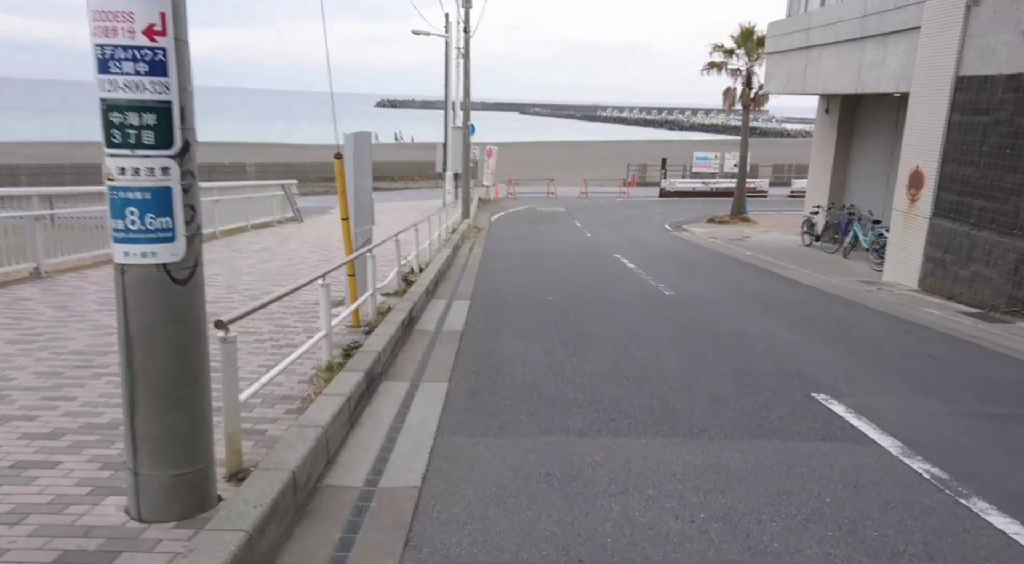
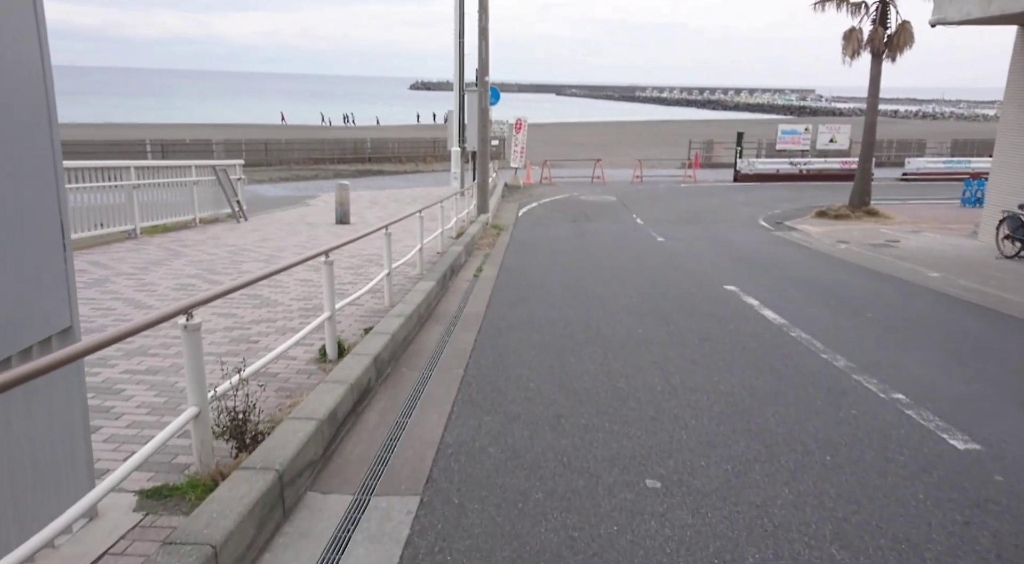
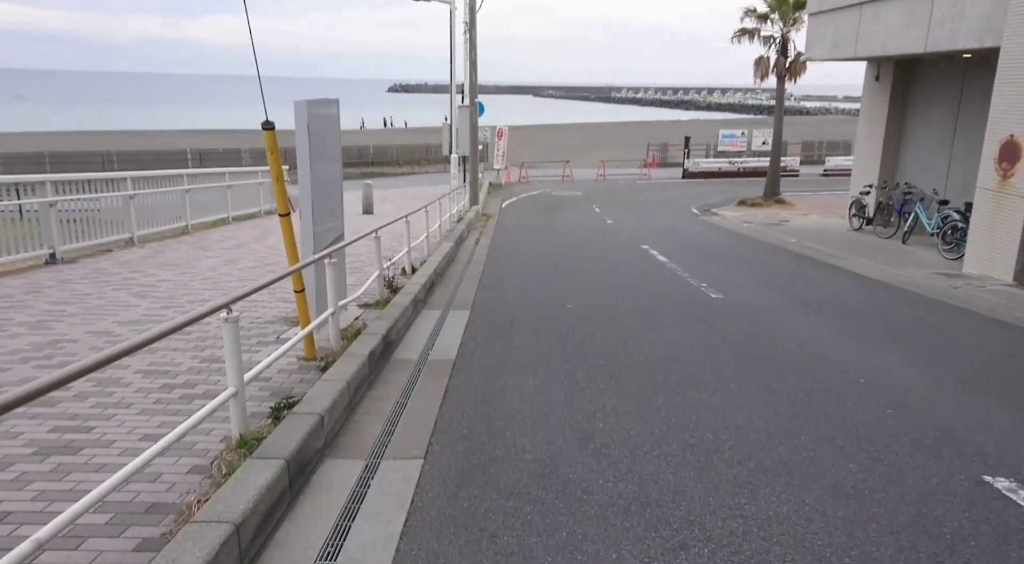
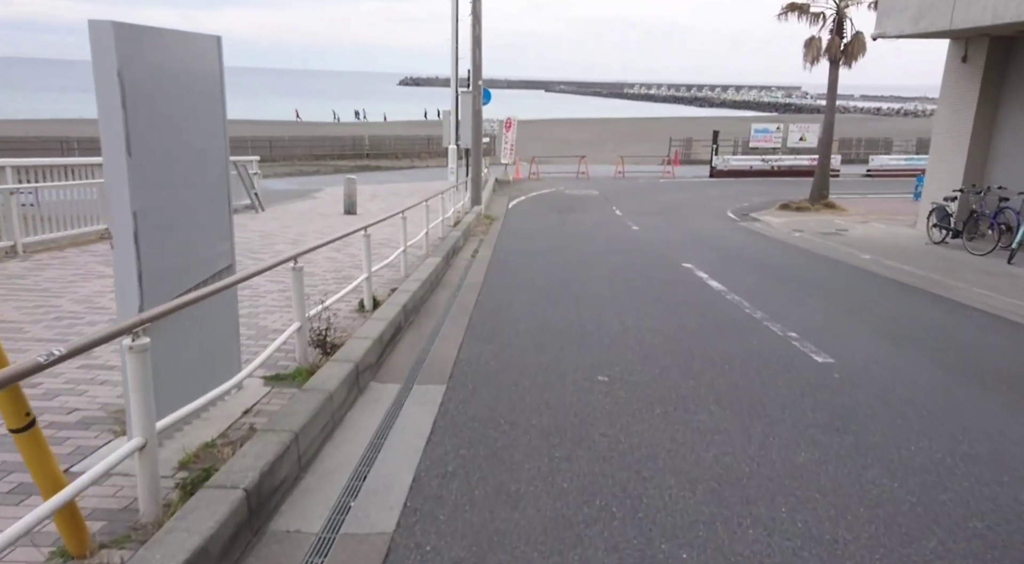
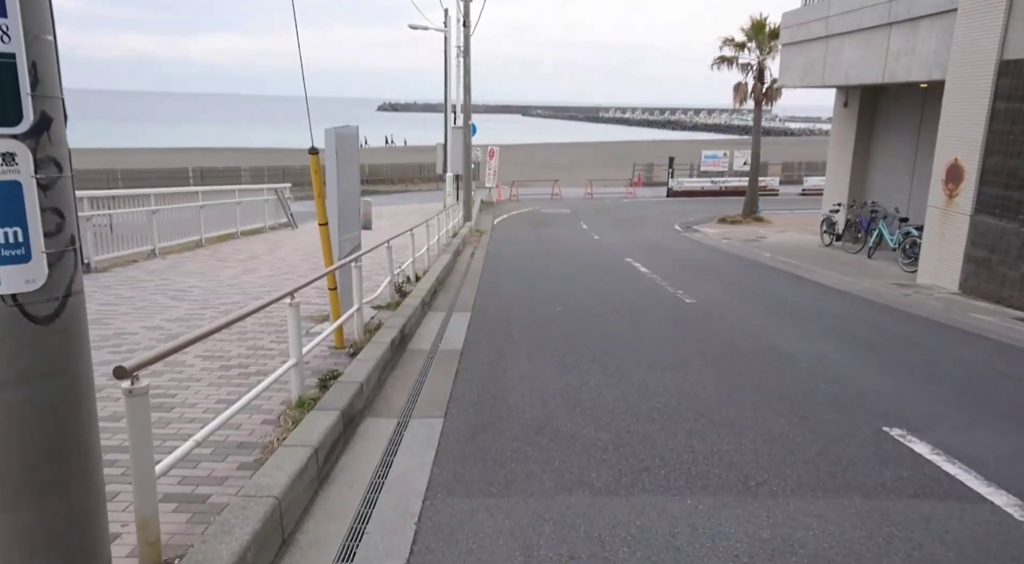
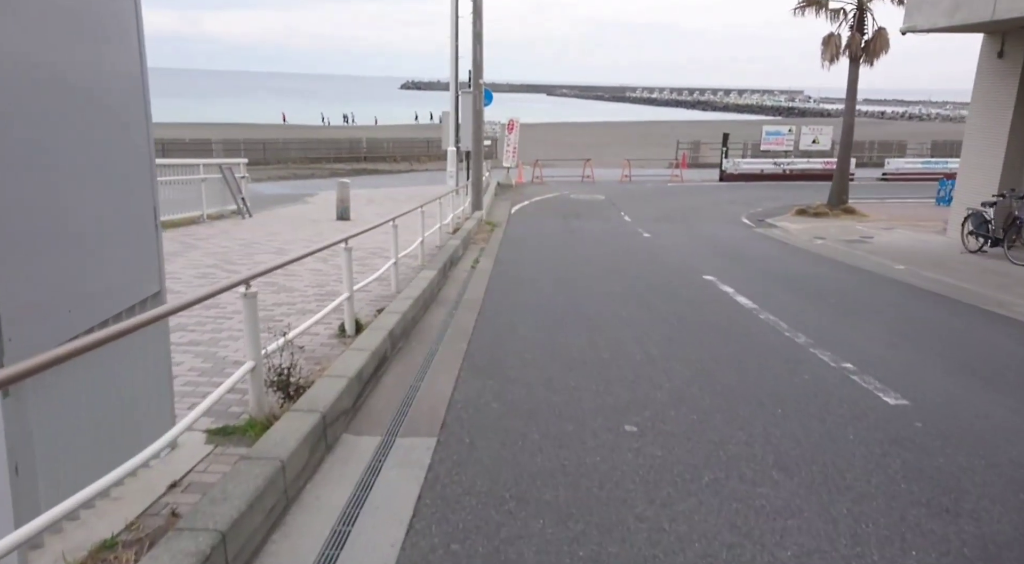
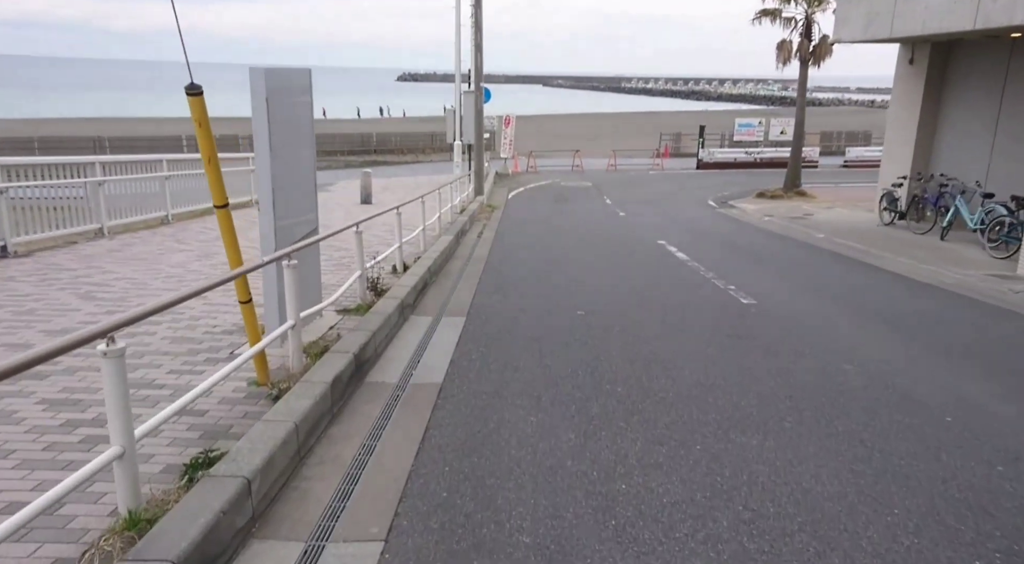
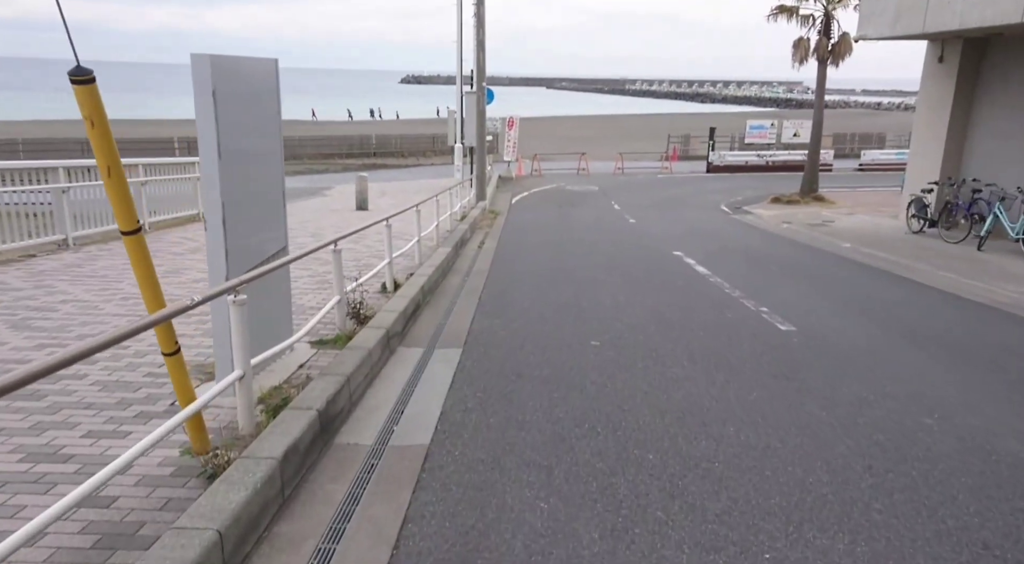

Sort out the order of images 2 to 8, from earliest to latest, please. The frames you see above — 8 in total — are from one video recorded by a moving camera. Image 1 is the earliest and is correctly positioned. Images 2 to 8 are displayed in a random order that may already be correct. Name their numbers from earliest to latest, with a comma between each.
5, 3, 7, 8, 4, 6, 2
